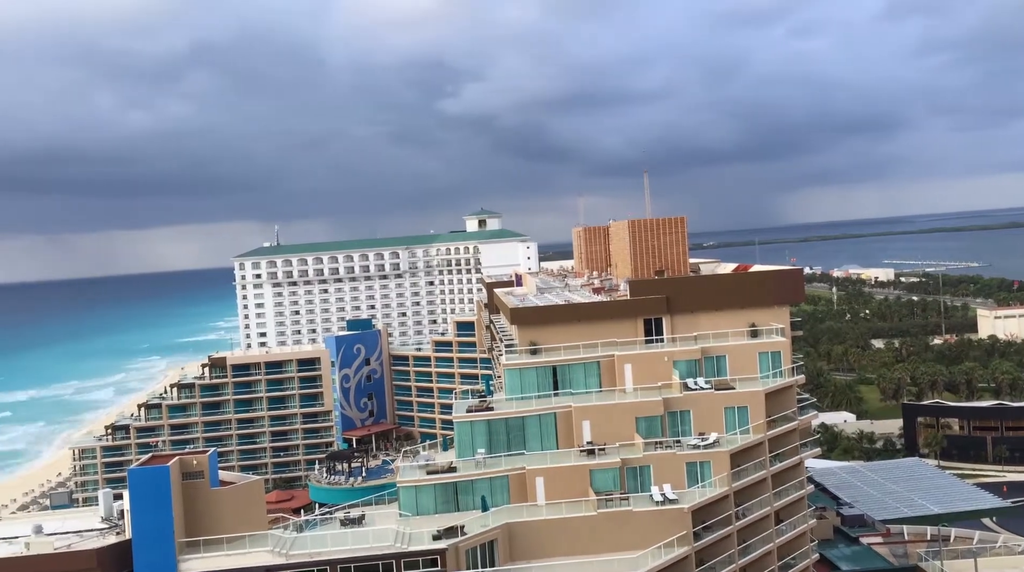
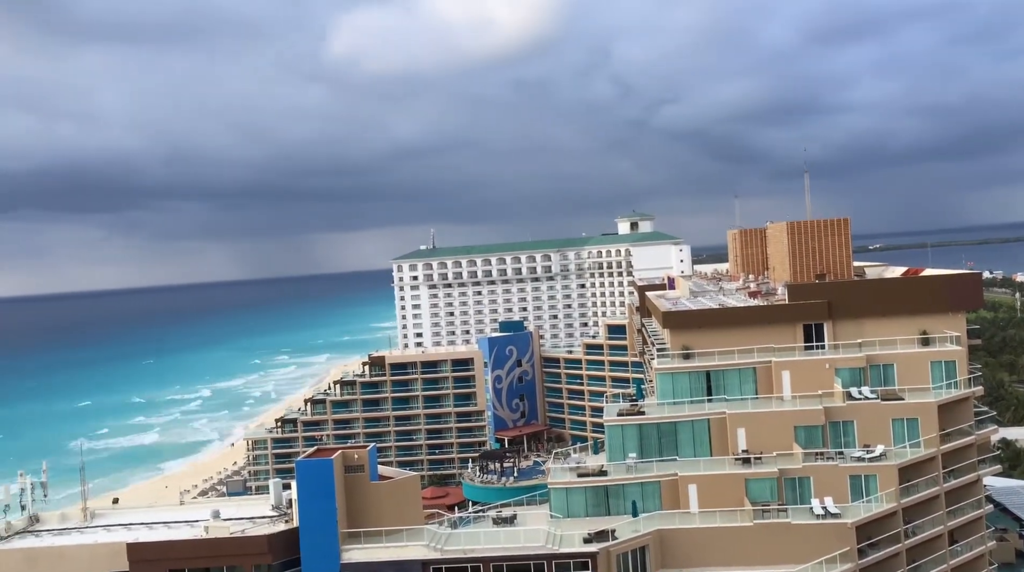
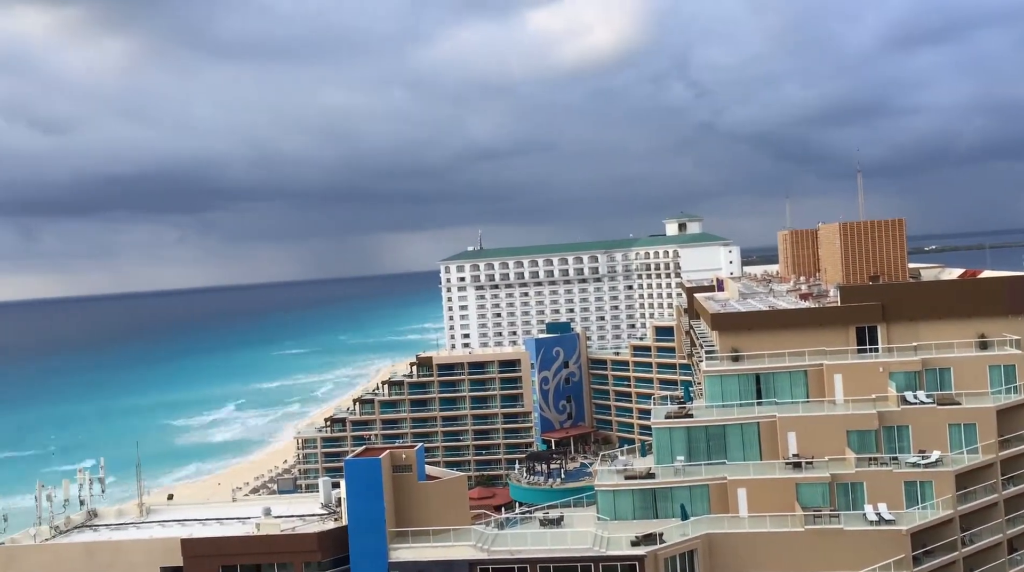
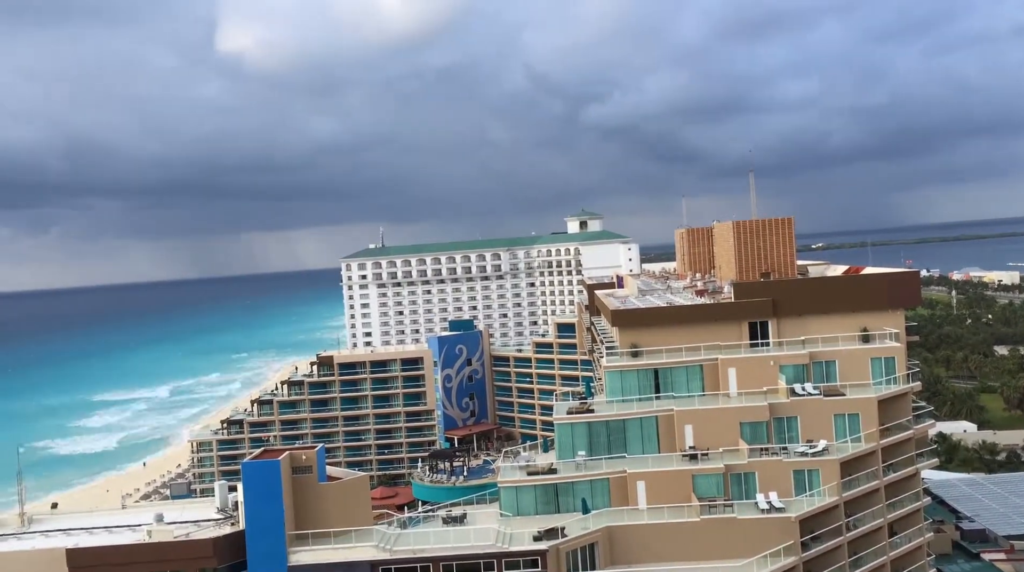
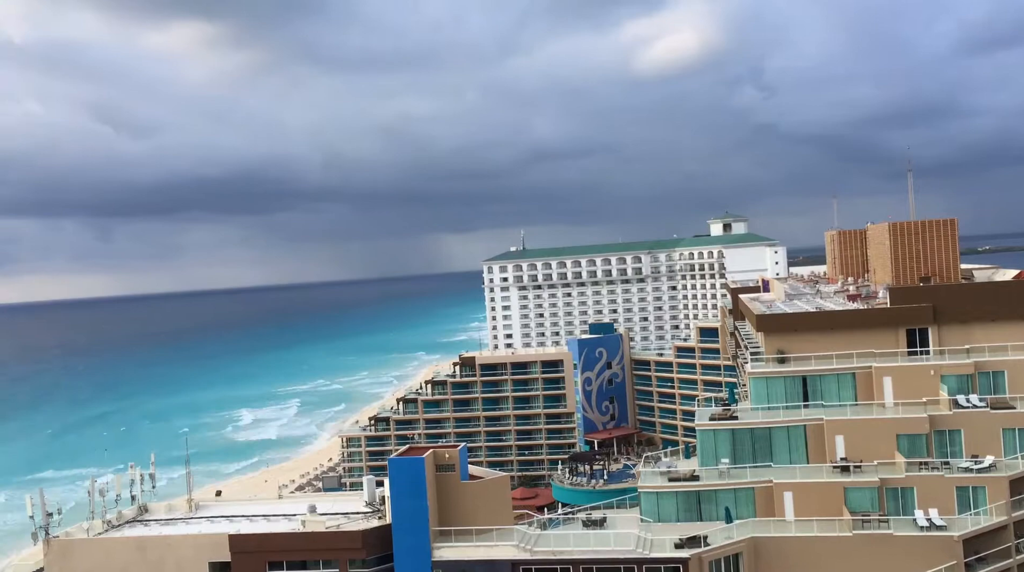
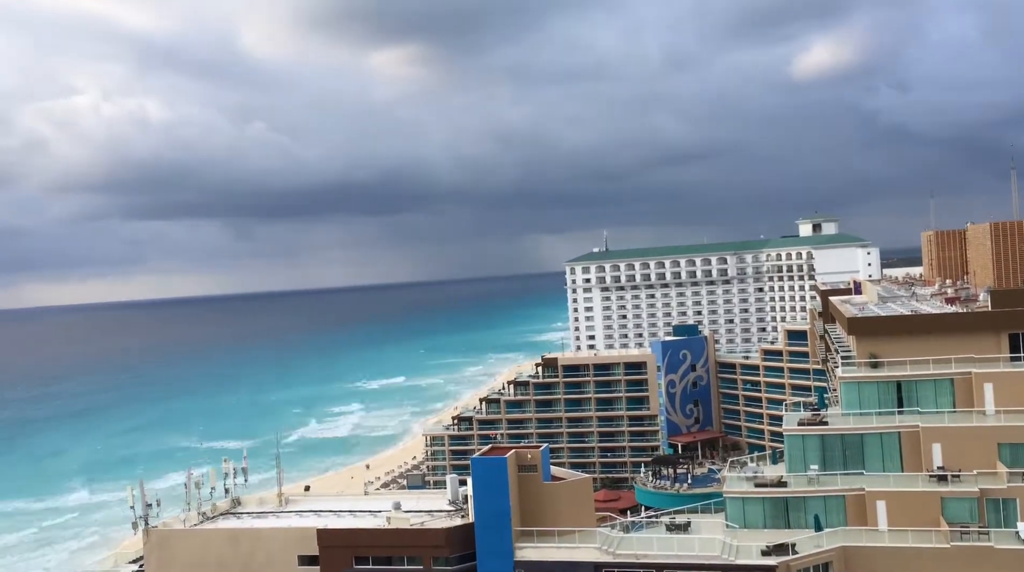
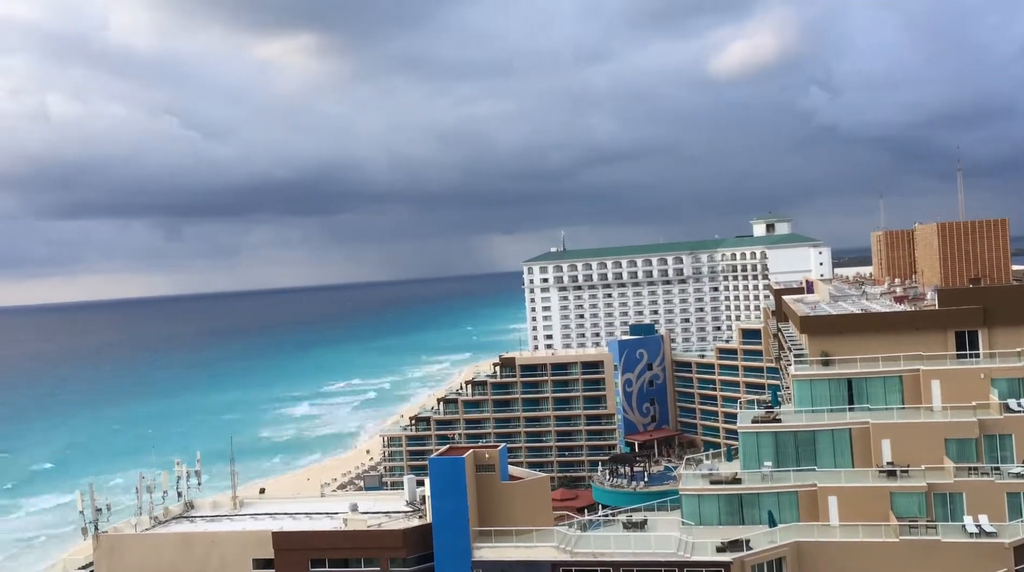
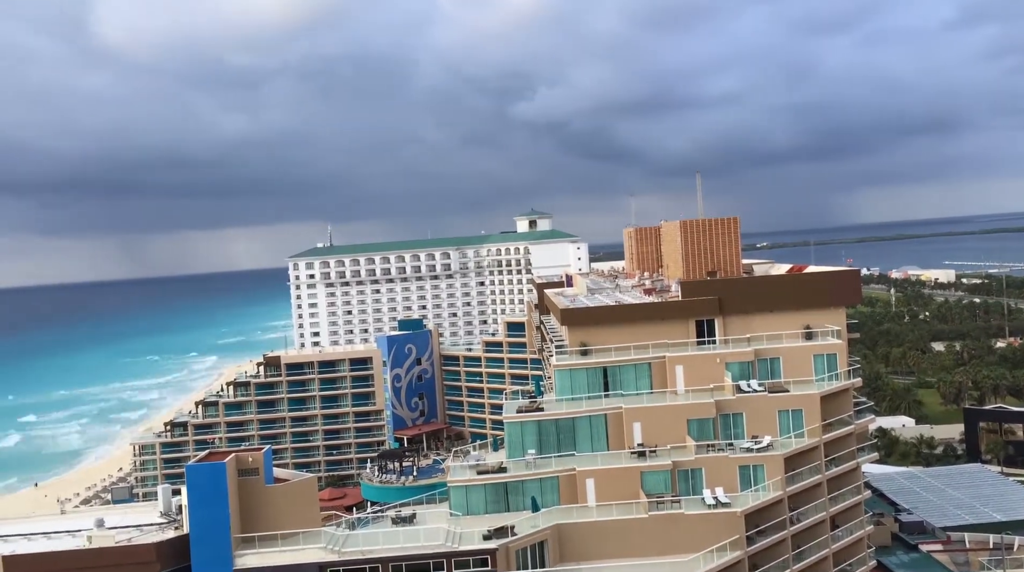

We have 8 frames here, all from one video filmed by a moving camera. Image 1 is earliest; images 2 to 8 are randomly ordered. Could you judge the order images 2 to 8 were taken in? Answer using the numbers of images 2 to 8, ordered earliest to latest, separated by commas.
8, 4, 2, 3, 5, 7, 6
